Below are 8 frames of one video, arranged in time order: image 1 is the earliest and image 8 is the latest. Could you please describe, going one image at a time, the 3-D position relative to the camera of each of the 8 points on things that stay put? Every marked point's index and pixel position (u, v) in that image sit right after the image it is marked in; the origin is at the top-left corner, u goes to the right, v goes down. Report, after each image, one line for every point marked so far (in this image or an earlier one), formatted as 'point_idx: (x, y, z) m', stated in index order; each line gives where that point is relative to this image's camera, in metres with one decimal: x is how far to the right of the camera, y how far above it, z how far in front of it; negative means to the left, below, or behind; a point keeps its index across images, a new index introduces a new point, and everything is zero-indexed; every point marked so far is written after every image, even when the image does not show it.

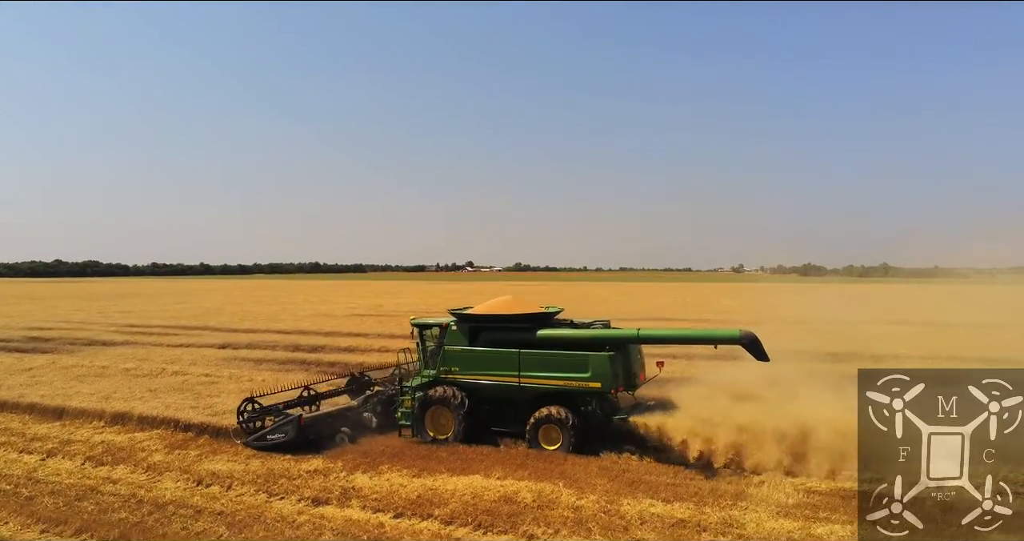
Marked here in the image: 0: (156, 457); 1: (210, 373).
0: (-5.2, -2.8, +9.8) m
1: (-7.4, -2.5, +16.1) m
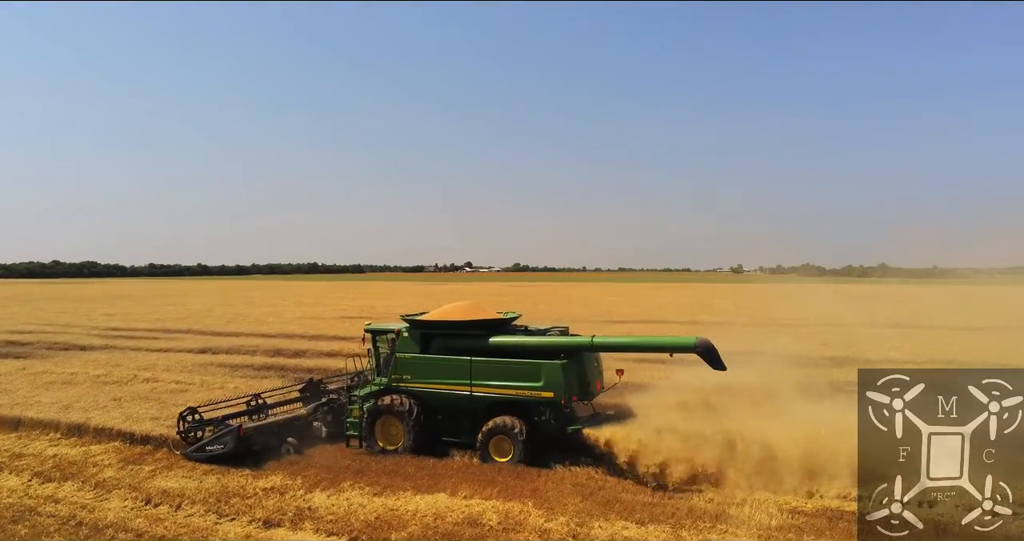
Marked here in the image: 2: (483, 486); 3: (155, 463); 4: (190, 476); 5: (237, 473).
0: (-5.6, -2.8, +9.3) m
1: (-7.8, -2.5, +15.6) m
2: (-0.4, -2.8, +8.6) m
3: (-5.2, -2.8, +9.7) m
4: (-4.4, -2.8, +9.1) m
5: (-3.8, -2.8, +9.2) m
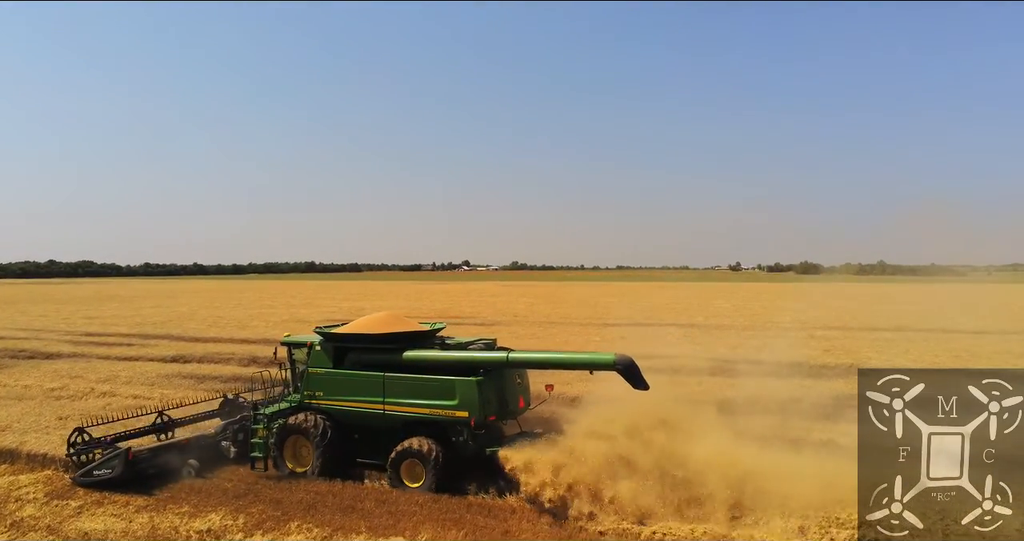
0: (-6.0, -3.0, +8.3) m
1: (-8.2, -2.7, +14.5) m
2: (-0.7, -2.9, +7.6) m
3: (-5.6, -3.0, +8.7) m
4: (-4.7, -3.0, +8.1) m
5: (-4.1, -3.0, +8.2) m
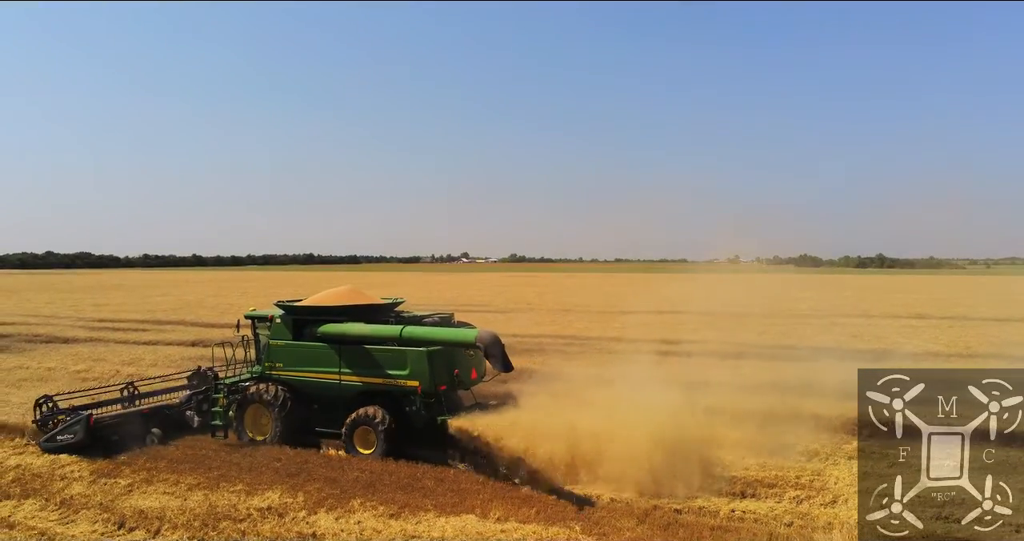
0: (-5.2, -2.6, +8.0) m
1: (-7.4, -2.2, +14.2) m
2: (+0.1, -2.6, +7.3) m
3: (-4.8, -2.6, +8.4) m
4: (-4.0, -2.6, +7.8) m
5: (-3.3, -2.6, +7.9) m
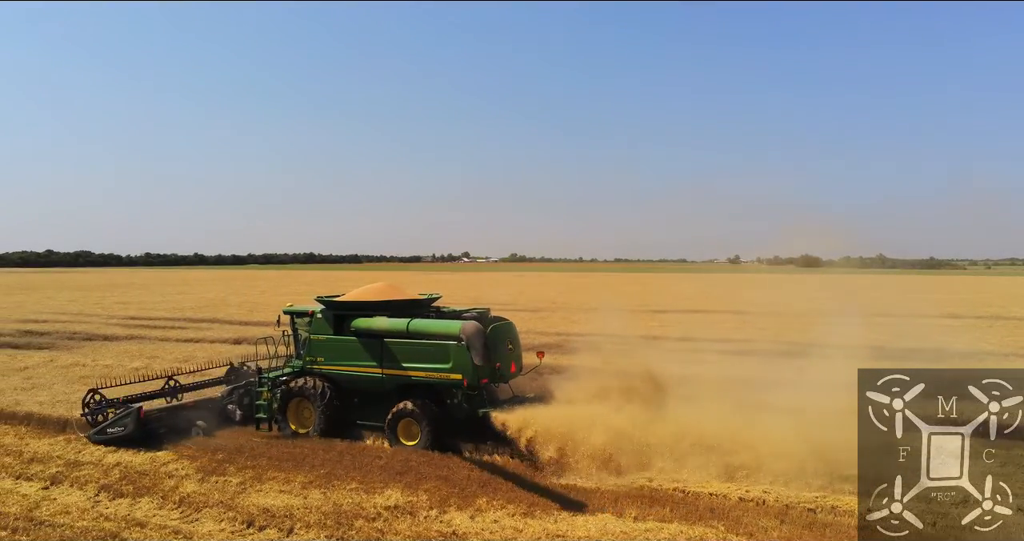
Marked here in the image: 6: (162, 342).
0: (-3.8, -2.5, +7.9) m
1: (-6.1, -2.2, +14.1) m
2: (+1.5, -2.5, +7.2) m
3: (-3.4, -2.5, +8.3) m
4: (-2.6, -2.5, +7.7) m
5: (-1.9, -2.5, +7.7) m
6: (-9.9, -2.0, +18.9) m
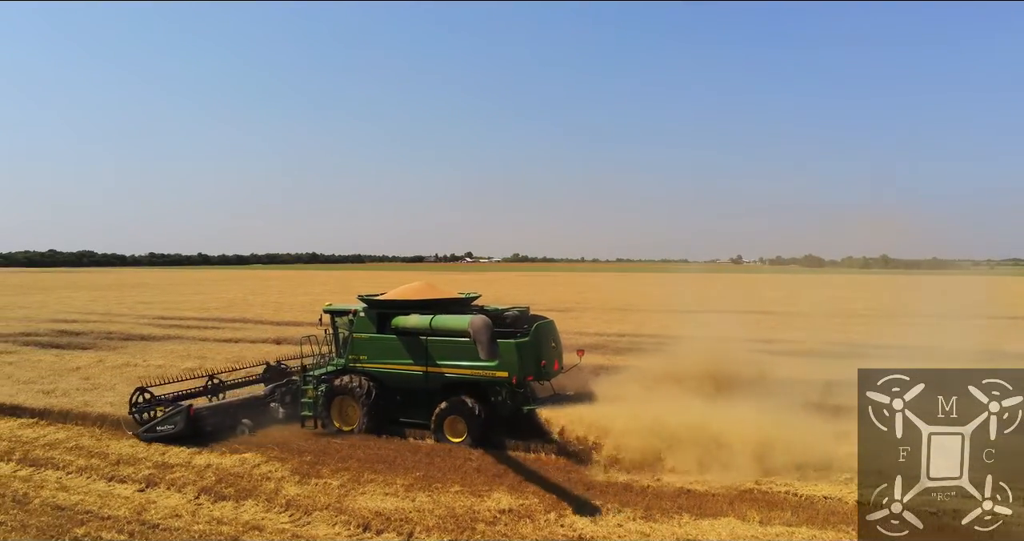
0: (-2.6, -2.5, +7.7) m
1: (-4.8, -2.2, +14.0) m
2: (+2.7, -2.5, +7.1) m
3: (-2.1, -2.5, +8.2) m
4: (-1.3, -2.5, +7.5) m
5: (-0.7, -2.5, +7.6) m
6: (-8.7, -2.0, +18.7) m
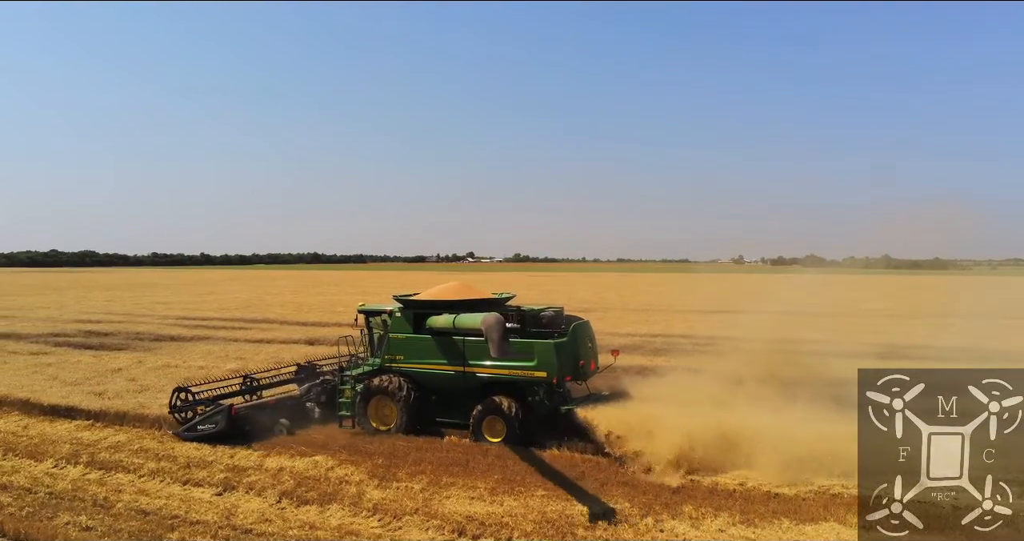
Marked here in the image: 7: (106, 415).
0: (-1.6, -2.5, +7.6) m
1: (-3.9, -2.2, +13.9) m
2: (+3.7, -2.5, +7.0) m
3: (-1.2, -2.5, +8.1) m
4: (-0.4, -2.5, +7.4) m
5: (+0.3, -2.5, +7.5) m
6: (-7.7, -2.0, +18.6) m
7: (-6.5, -2.3, +10.7) m
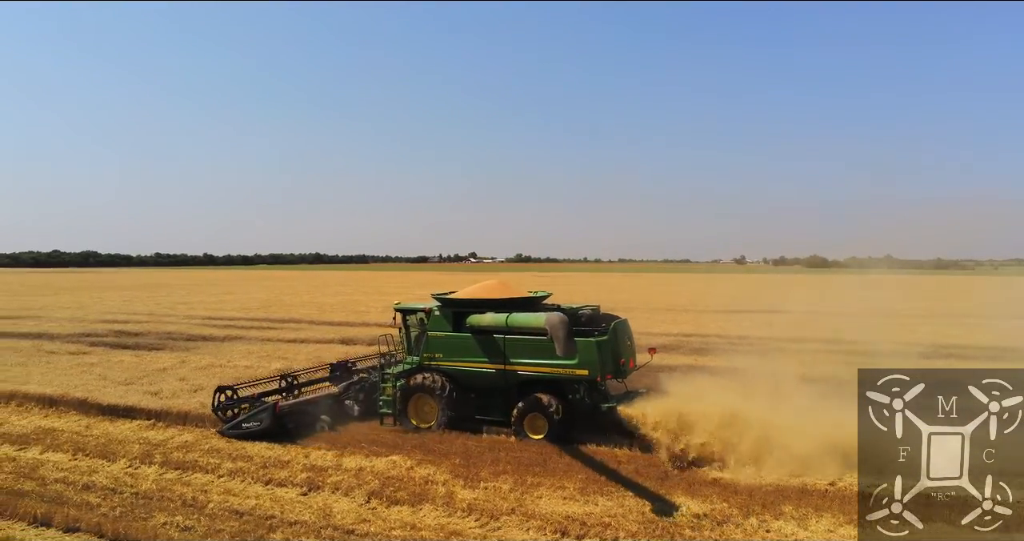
0: (-0.6, -2.5, +7.6) m
1: (-2.8, -2.1, +13.8) m
2: (+4.7, -2.5, +6.9) m
3: (-0.1, -2.5, +8.0) m
4: (+0.7, -2.5, +7.4) m
5: (+1.3, -2.5, +7.4) m
6: (-6.7, -2.0, +18.5) m
7: (-5.5, -2.3, +10.6) m
